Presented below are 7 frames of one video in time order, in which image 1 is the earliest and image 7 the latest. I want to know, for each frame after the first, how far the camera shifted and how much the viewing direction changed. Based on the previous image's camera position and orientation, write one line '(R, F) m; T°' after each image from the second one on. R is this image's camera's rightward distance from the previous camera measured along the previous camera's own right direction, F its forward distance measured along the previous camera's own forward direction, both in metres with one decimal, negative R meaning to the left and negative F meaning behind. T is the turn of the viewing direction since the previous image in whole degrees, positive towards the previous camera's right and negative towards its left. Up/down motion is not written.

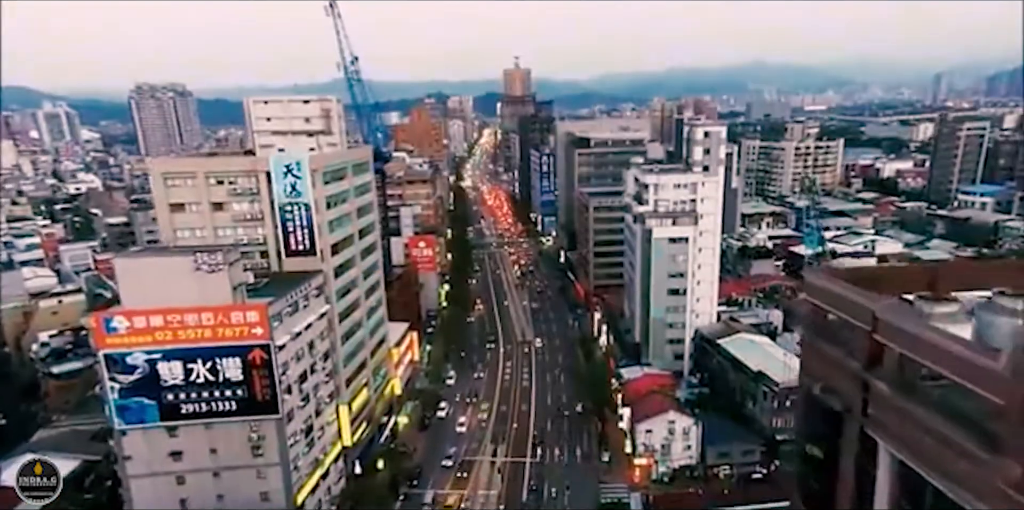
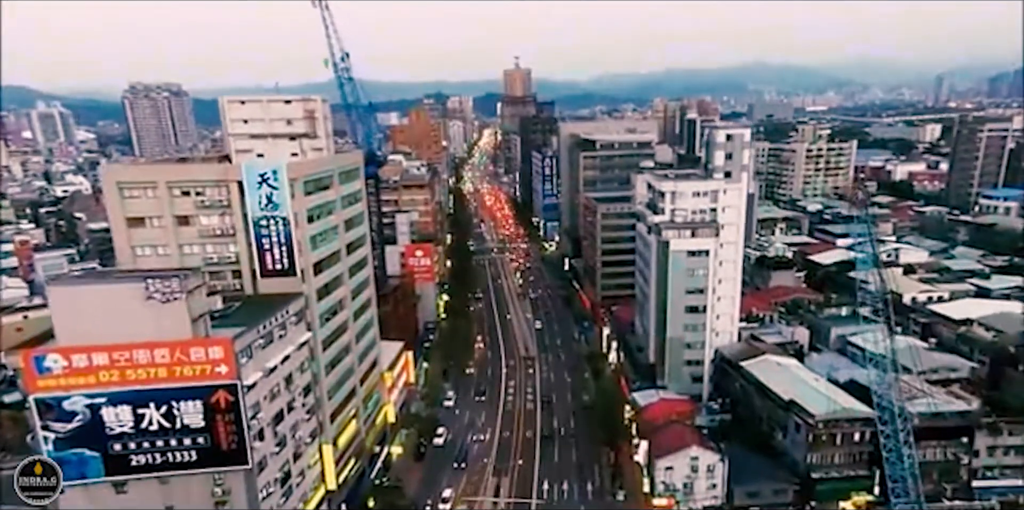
(-0.3, +3.0) m; 0°
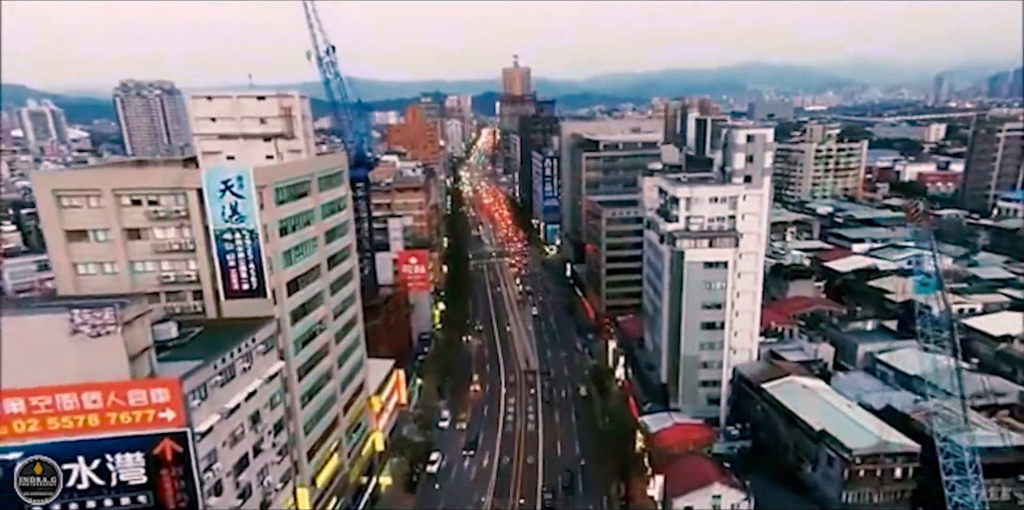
(-0.1, +2.8) m; 0°
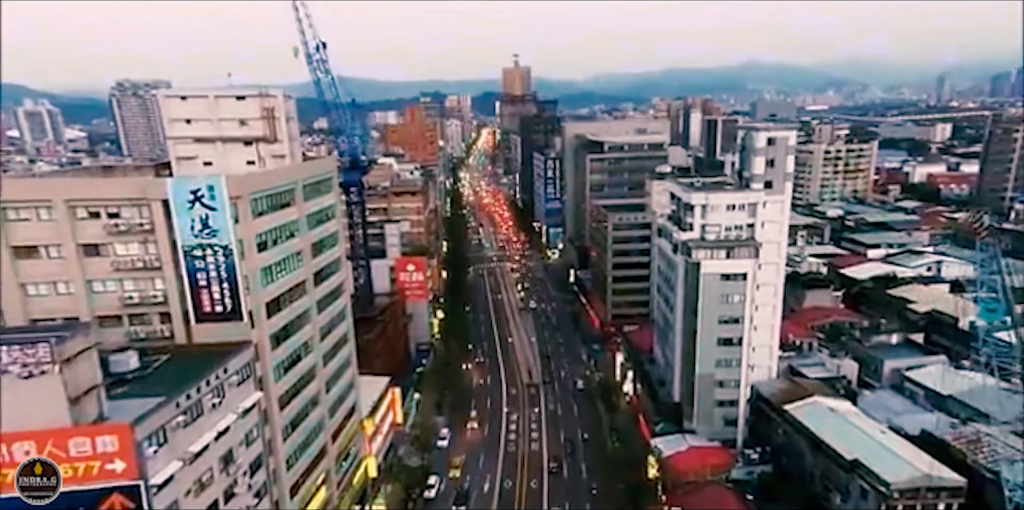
(-0.2, +2.1) m; 0°
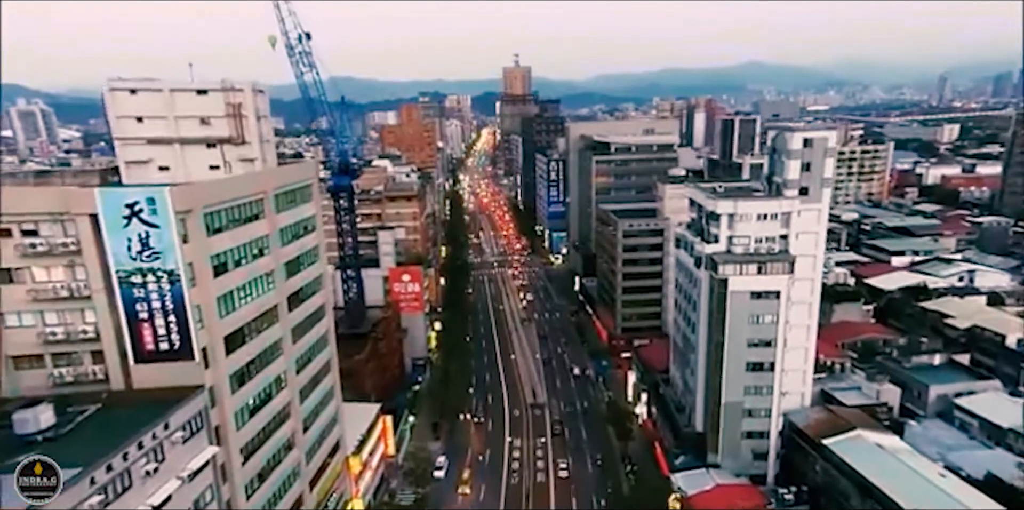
(-0.2, +3.1) m; 0°
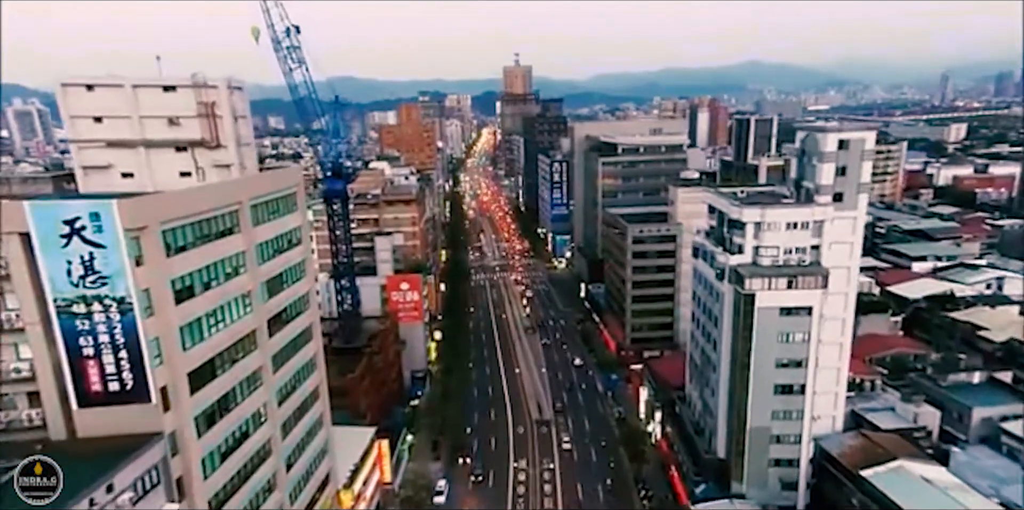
(-0.3, +2.2) m; 0°
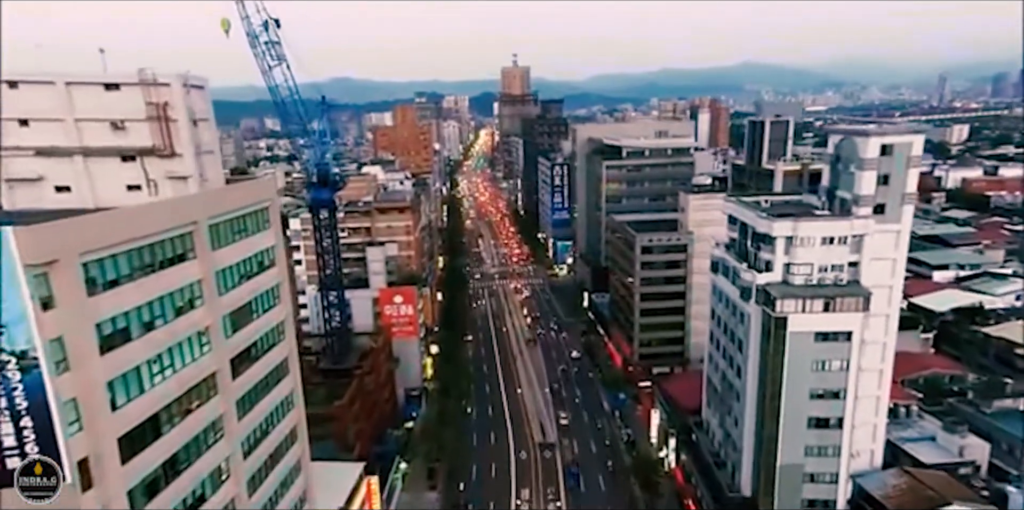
(-0.2, +2.5) m; 0°
